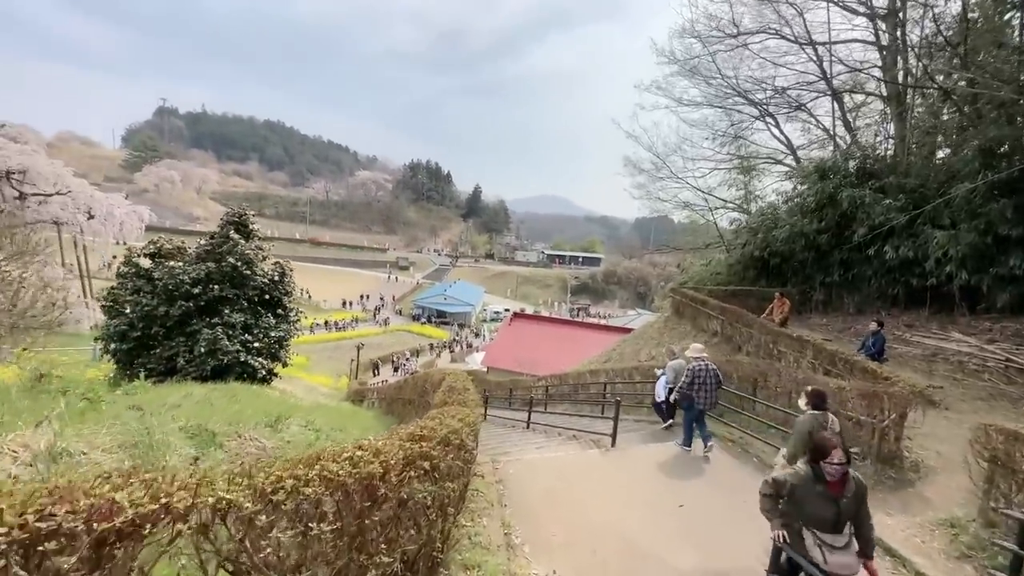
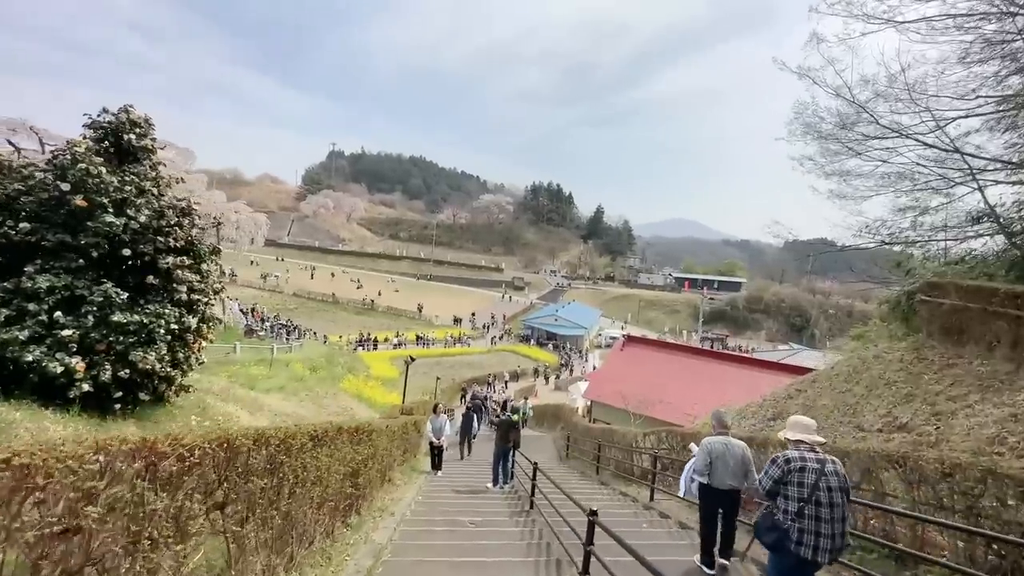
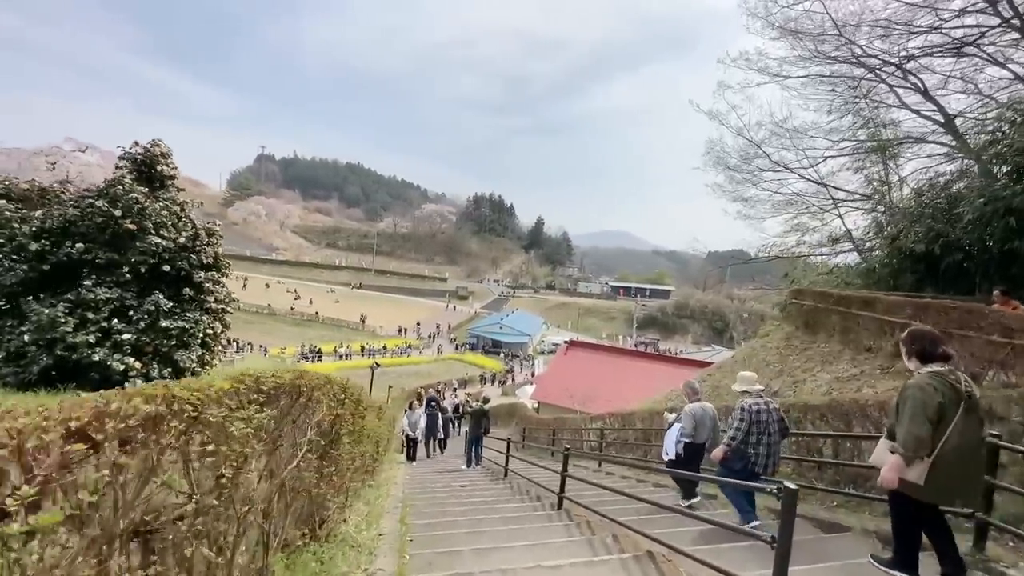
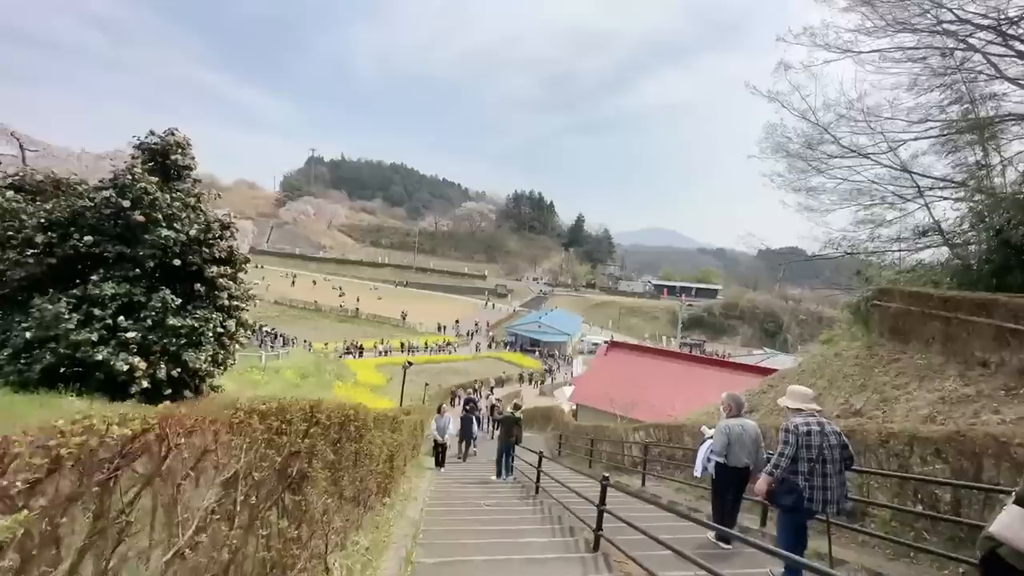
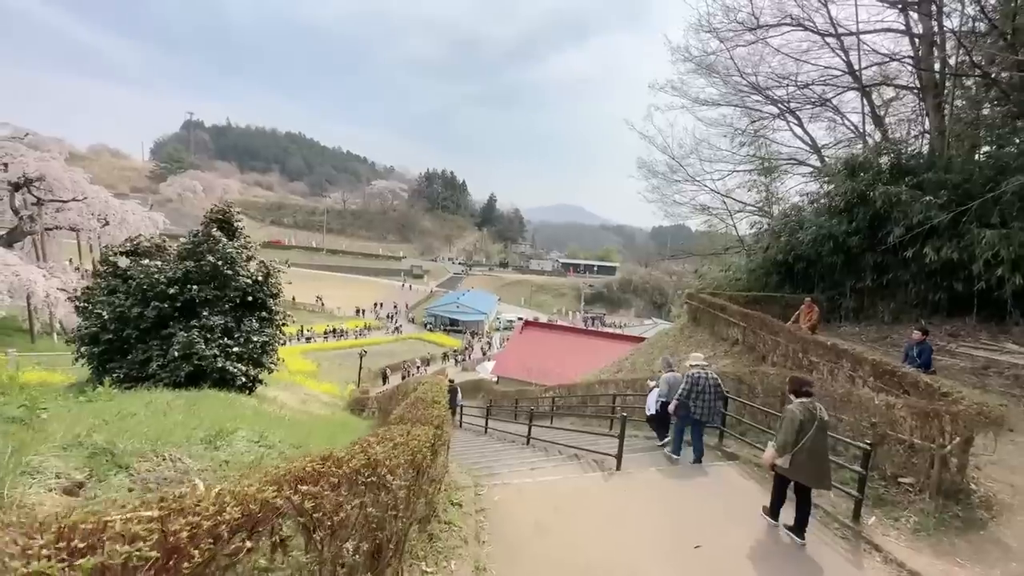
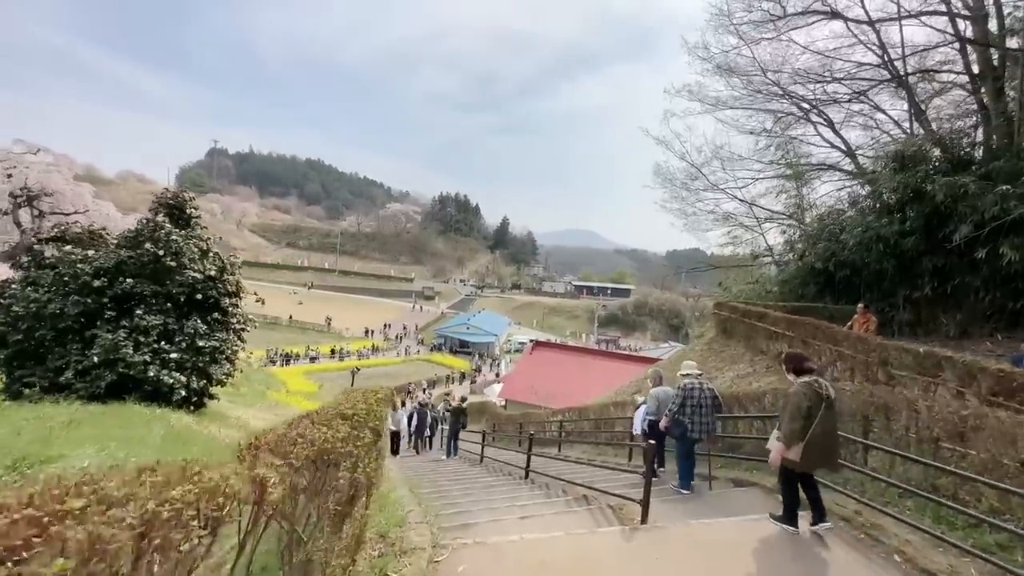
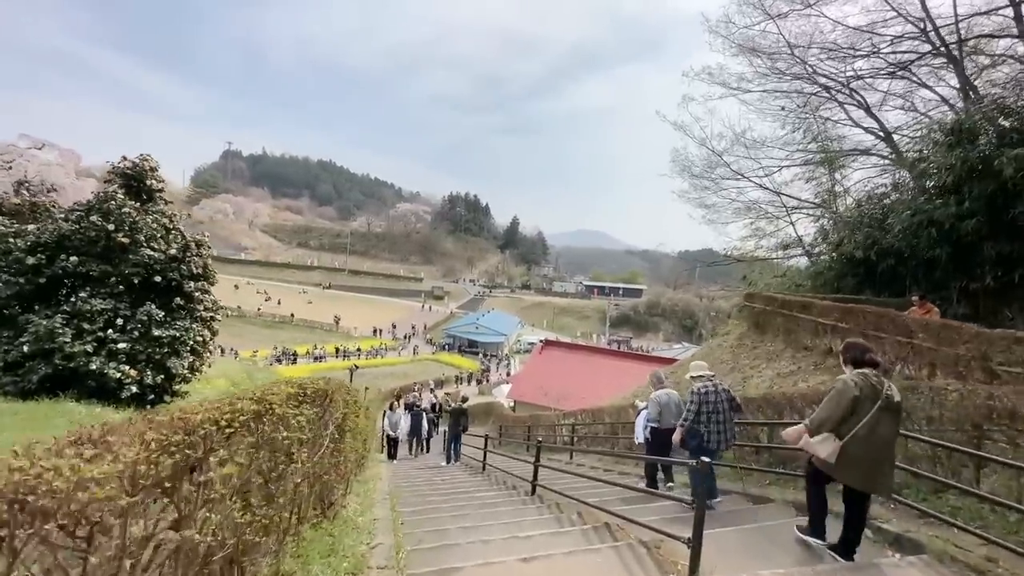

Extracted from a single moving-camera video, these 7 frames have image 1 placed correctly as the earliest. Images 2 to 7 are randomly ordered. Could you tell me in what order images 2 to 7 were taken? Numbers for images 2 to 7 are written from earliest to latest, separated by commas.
5, 6, 7, 3, 4, 2
